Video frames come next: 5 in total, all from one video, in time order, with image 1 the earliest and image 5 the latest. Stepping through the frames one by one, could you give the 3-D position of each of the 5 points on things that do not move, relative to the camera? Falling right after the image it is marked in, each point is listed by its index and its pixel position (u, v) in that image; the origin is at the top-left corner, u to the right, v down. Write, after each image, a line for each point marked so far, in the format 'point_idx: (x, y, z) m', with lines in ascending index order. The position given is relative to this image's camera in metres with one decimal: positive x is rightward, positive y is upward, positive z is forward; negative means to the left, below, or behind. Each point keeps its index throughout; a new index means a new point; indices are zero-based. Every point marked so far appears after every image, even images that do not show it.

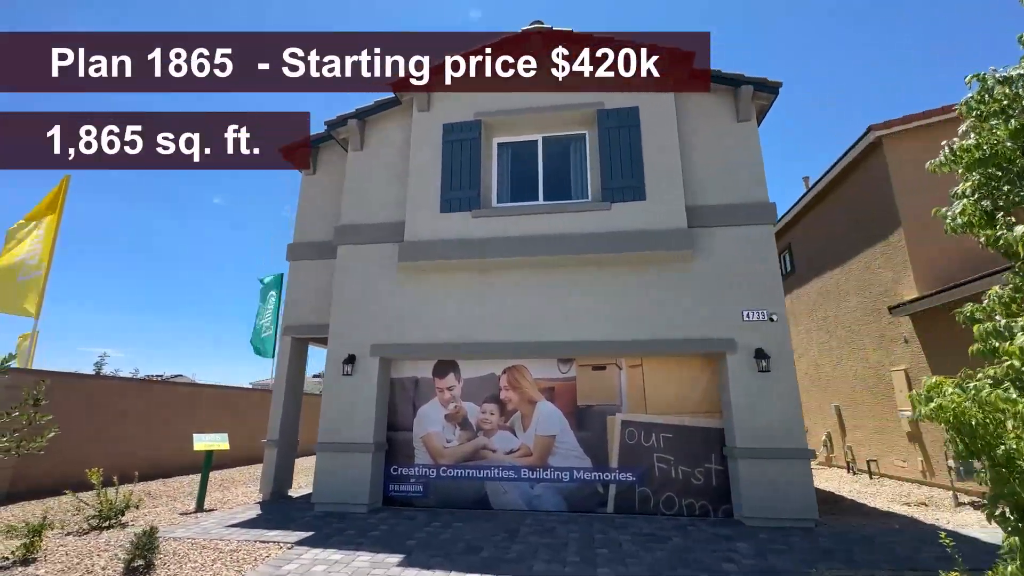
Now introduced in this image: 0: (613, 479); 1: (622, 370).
0: (+1.8, -3.4, +8.7) m
1: (+2.0, -1.5, +9.1) m
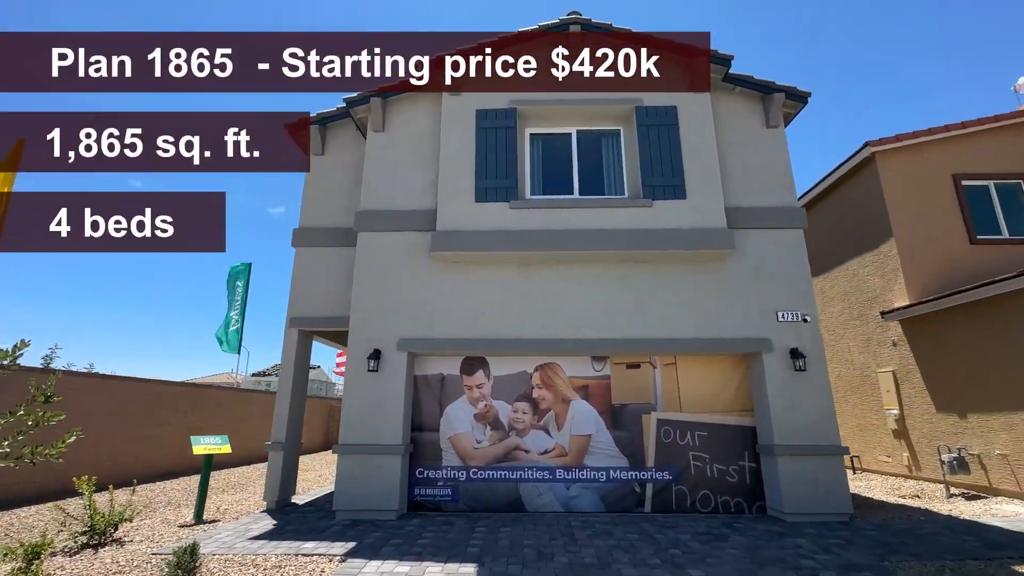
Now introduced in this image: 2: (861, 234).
0: (+2.5, -3.4, +8.7) m
1: (+2.7, -1.5, +9.0) m
2: (+9.2, +1.4, +12.8) m
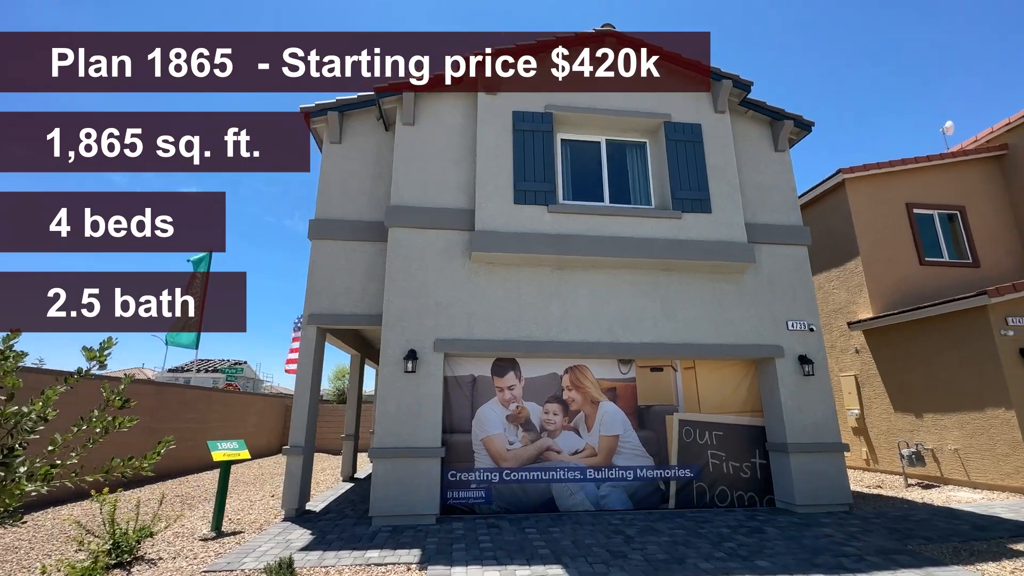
0: (+3.1, -3.5, +9.1) m
1: (+3.3, -1.6, +9.5) m
2: (+9.3, +1.1, +14.2) m
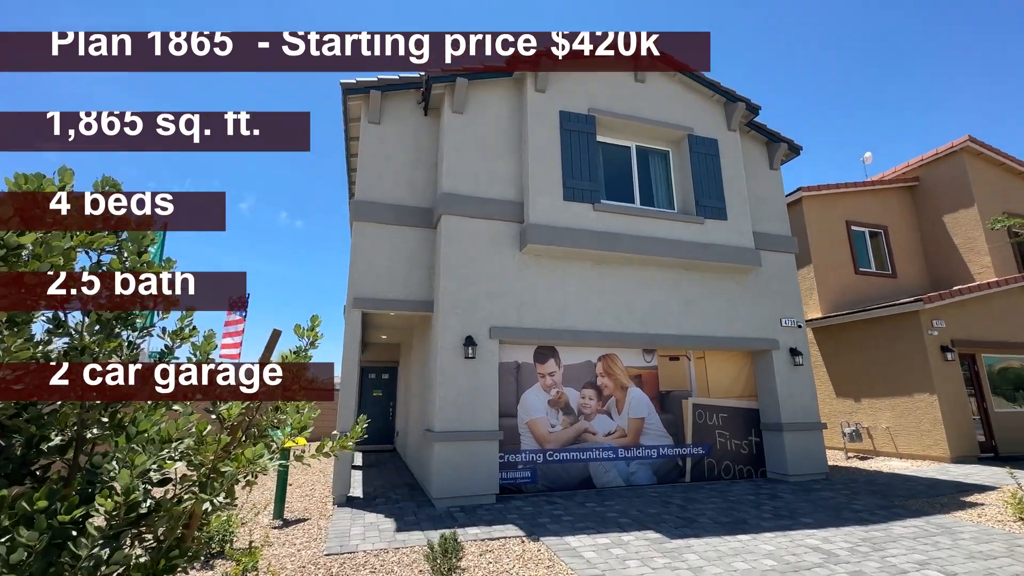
0: (+3.7, -3.5, +10.3) m
1: (+4.0, -1.6, +10.7) m
2: (+9.2, +1.0, +16.3) m
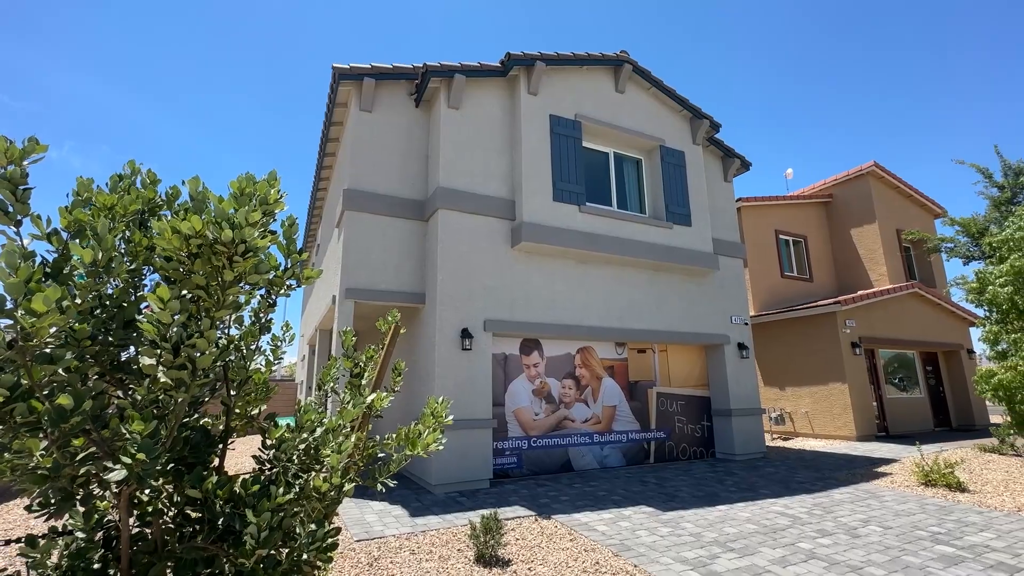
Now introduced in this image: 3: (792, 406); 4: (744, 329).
0: (+3.3, -3.5, +11.3) m
1: (+3.5, -1.6, +11.7) m
2: (+7.8, +1.0, +18.0) m
3: (+8.9, -3.8, +15.5) m
4: (+6.0, -1.1, +12.5) m
